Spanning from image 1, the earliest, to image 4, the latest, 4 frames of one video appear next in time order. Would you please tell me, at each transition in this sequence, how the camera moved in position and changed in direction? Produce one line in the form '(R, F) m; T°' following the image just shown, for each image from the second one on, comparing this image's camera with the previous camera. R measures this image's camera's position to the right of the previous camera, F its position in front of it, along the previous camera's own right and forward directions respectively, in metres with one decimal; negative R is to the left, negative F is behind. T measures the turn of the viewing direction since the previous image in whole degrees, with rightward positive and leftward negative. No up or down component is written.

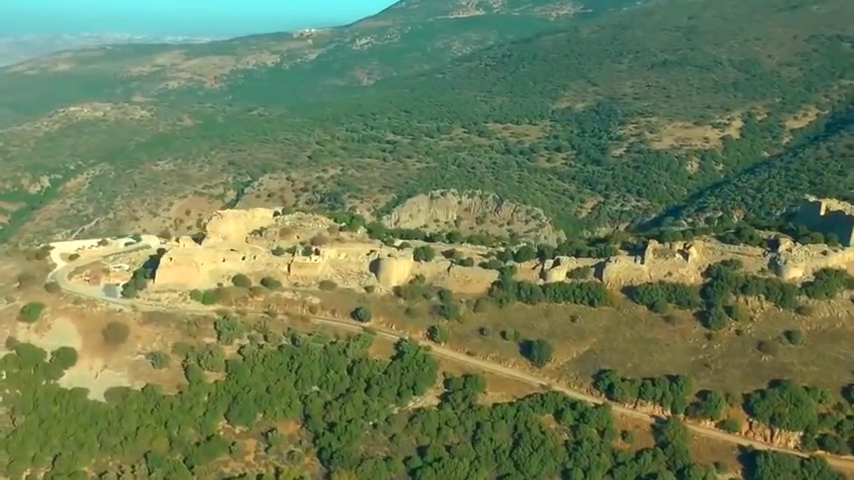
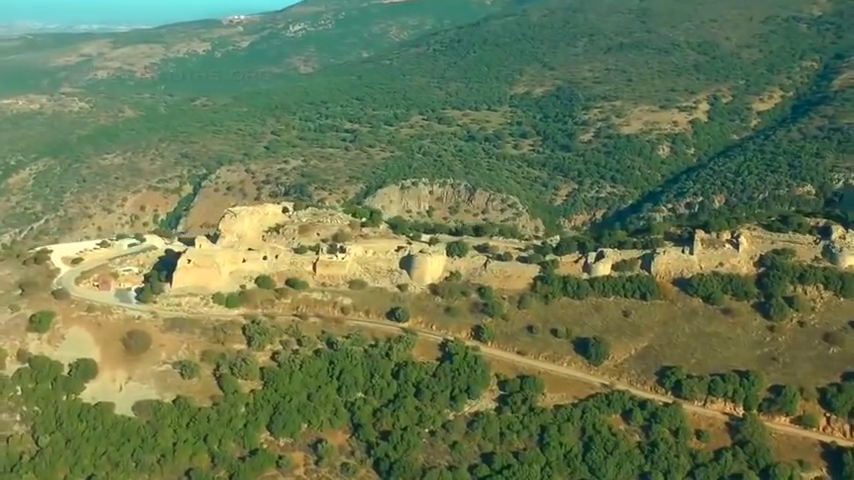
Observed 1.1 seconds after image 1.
(-5.7, +2.9) m; +5°
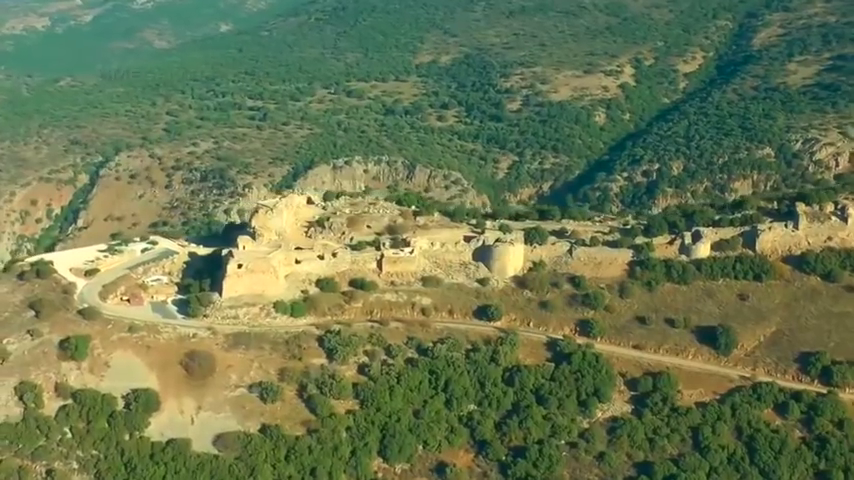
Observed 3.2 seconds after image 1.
(-10.9, +6.4) m; +10°
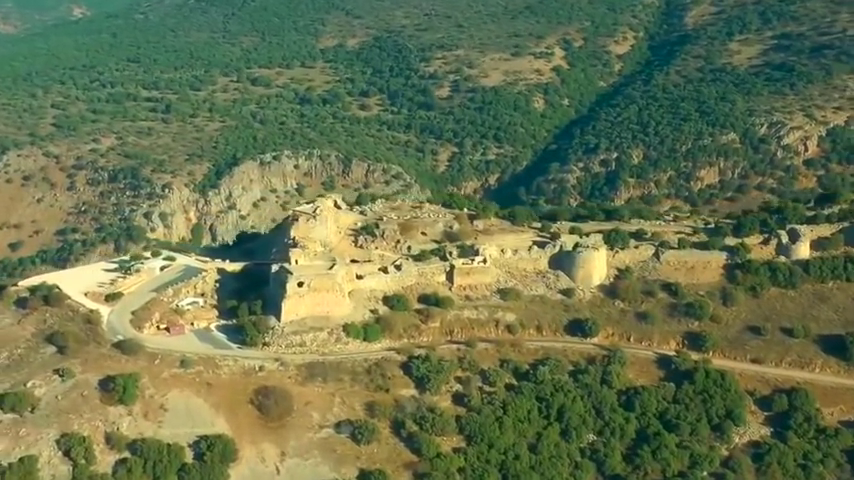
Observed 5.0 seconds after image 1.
(-8.8, +6.3) m; +9°
